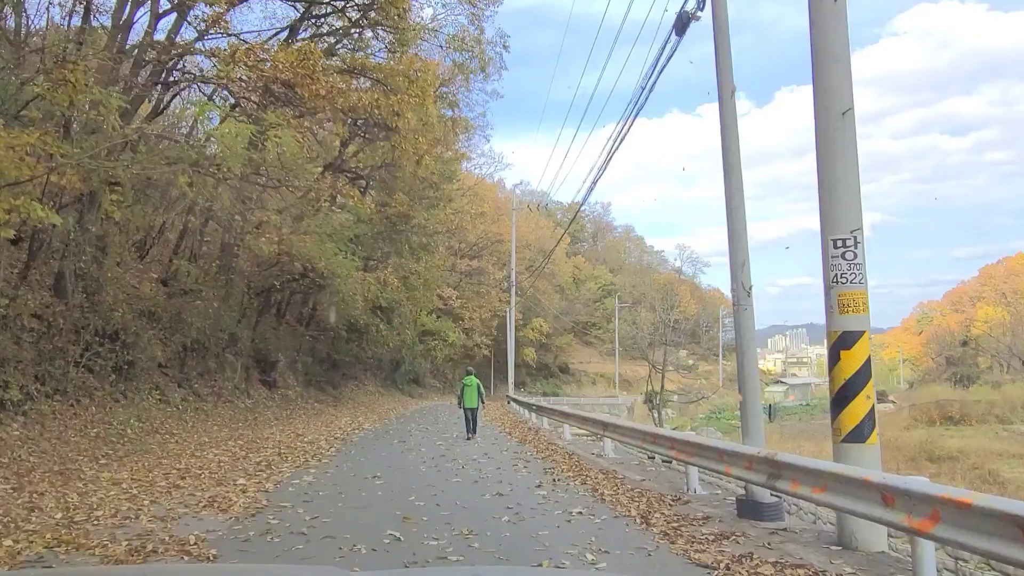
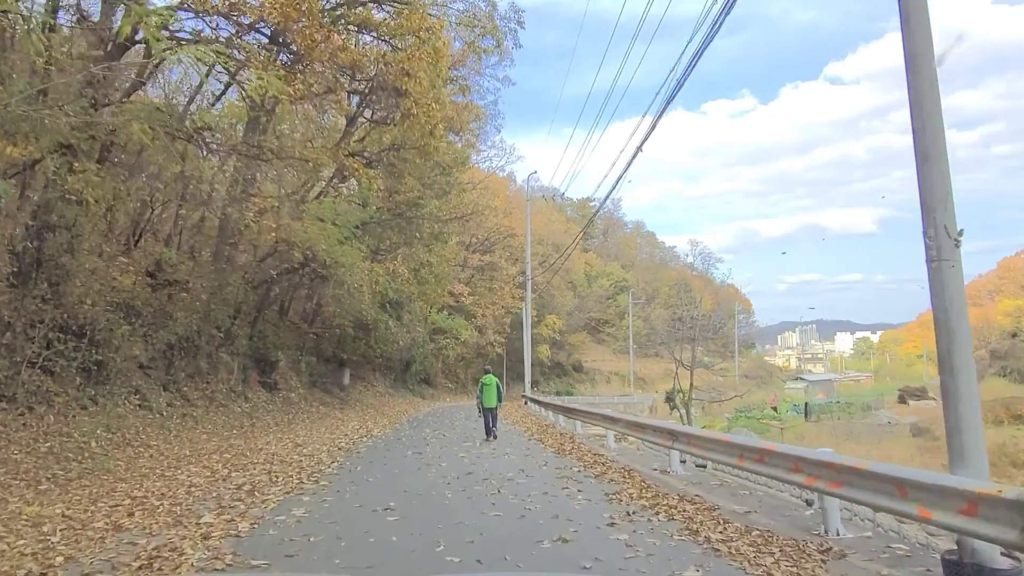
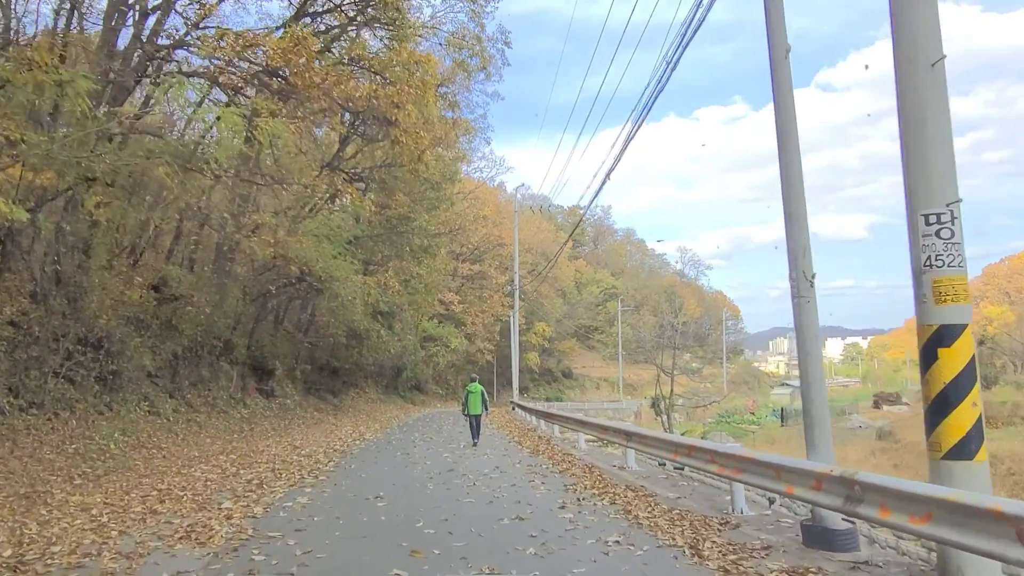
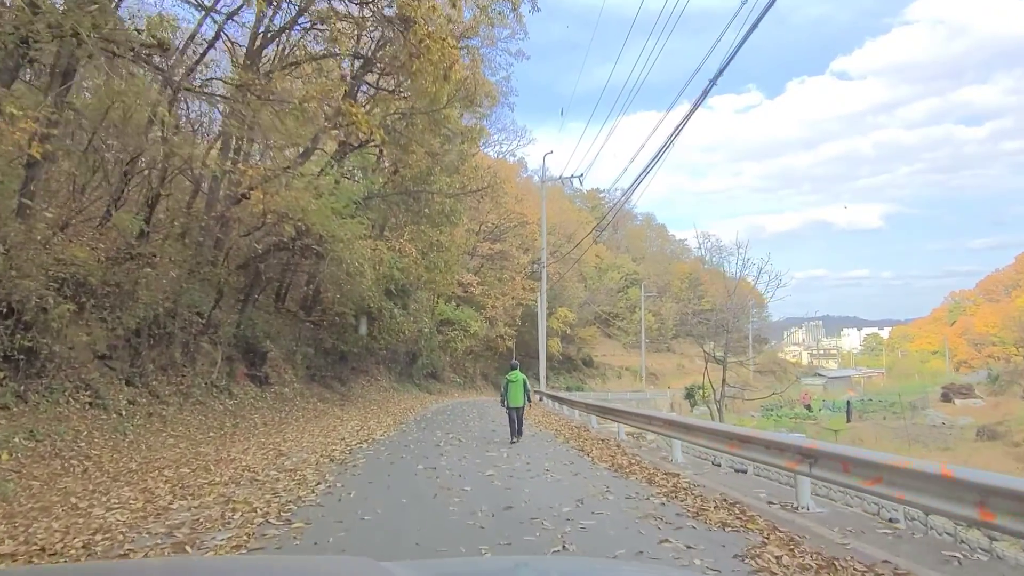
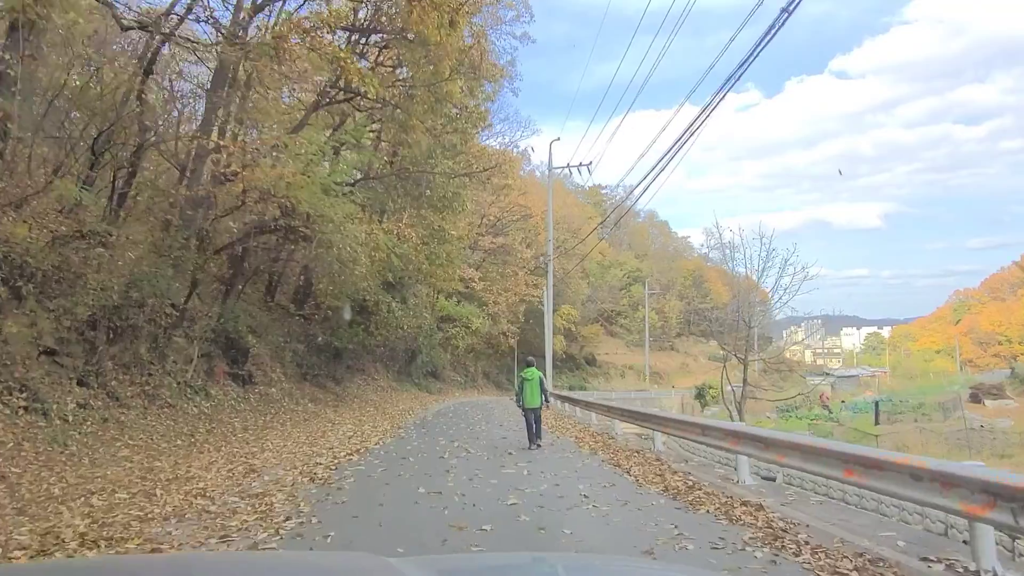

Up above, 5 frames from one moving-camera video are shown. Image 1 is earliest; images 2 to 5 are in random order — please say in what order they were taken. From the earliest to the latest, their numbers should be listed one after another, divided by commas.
3, 2, 4, 5
